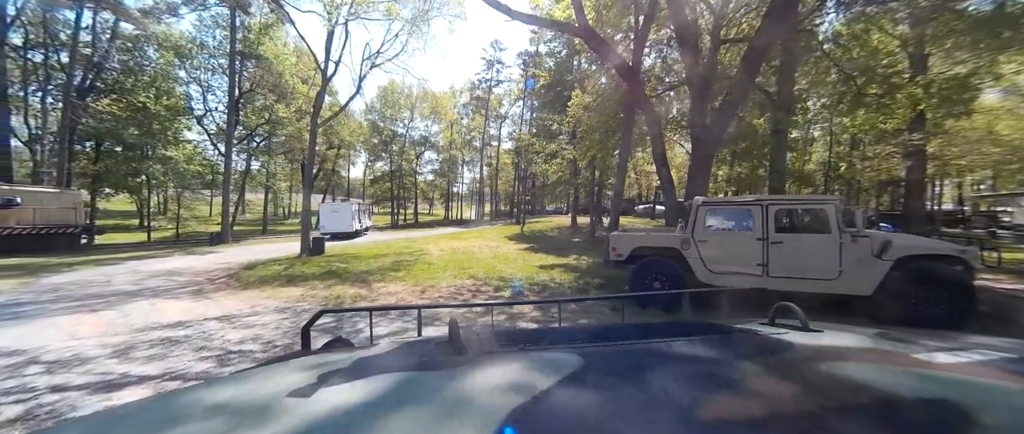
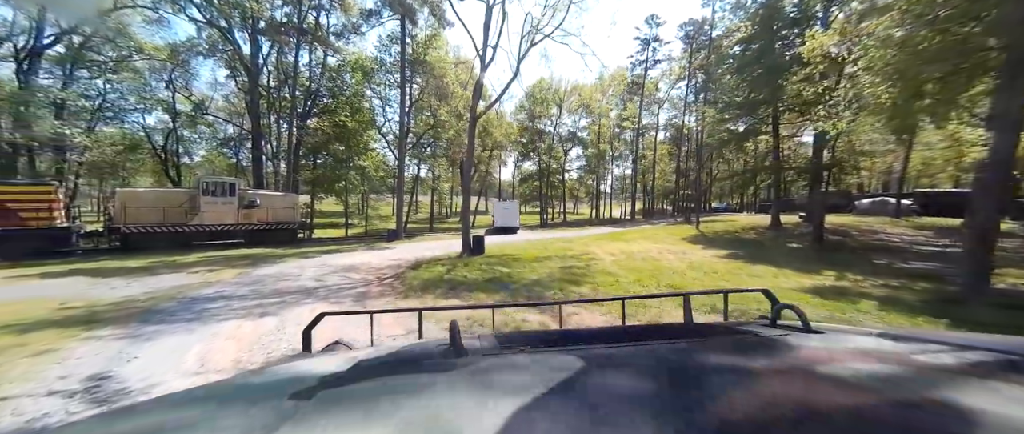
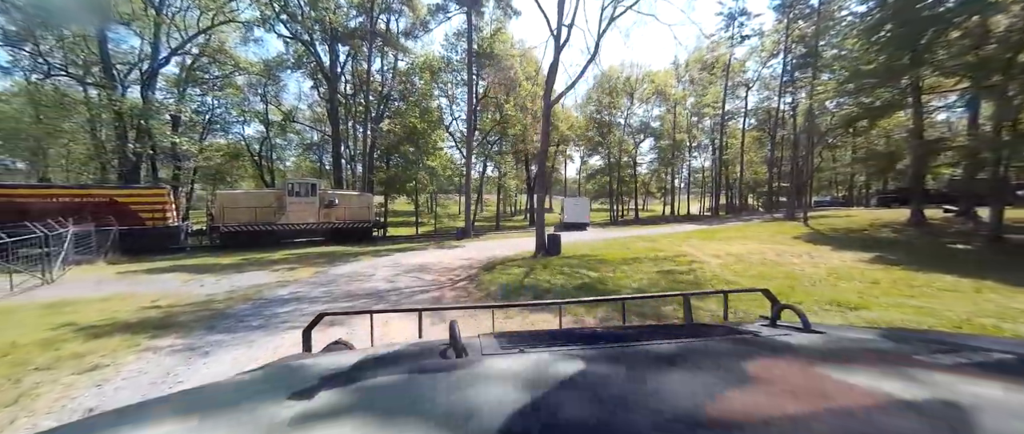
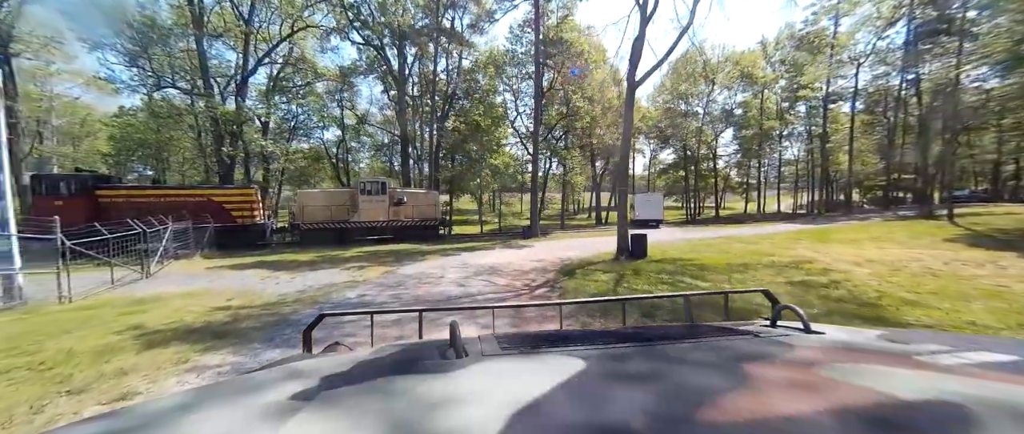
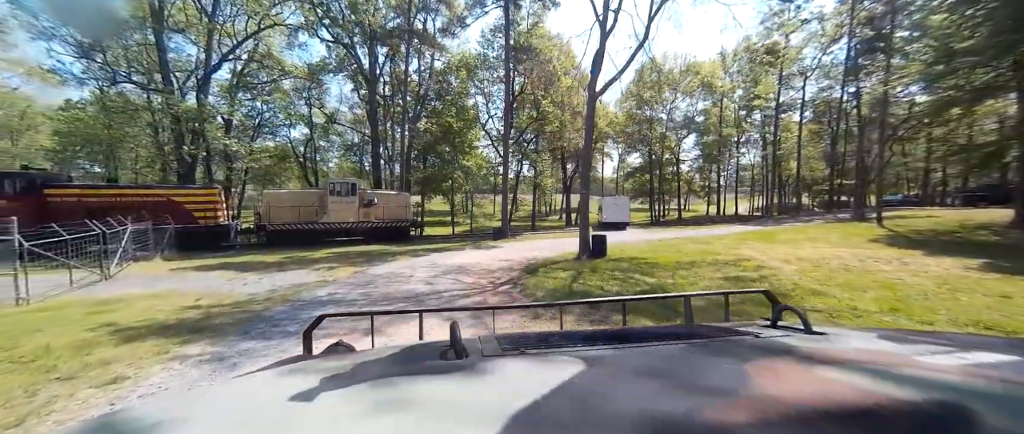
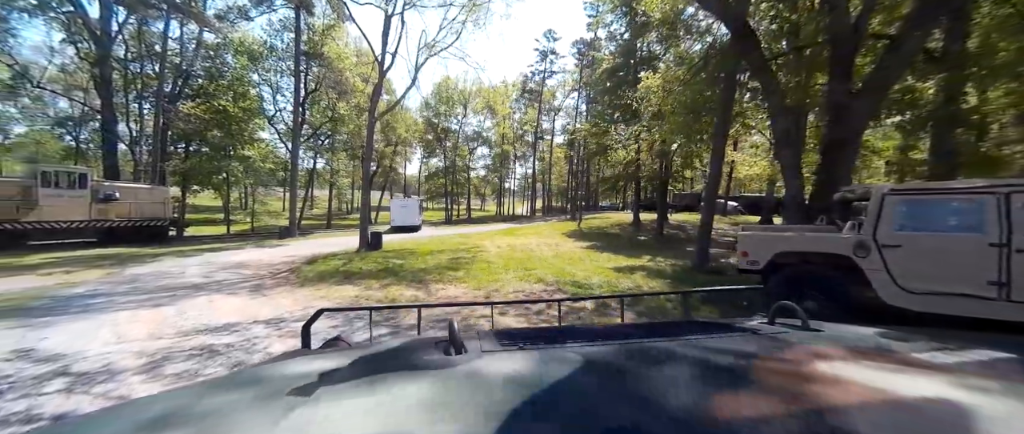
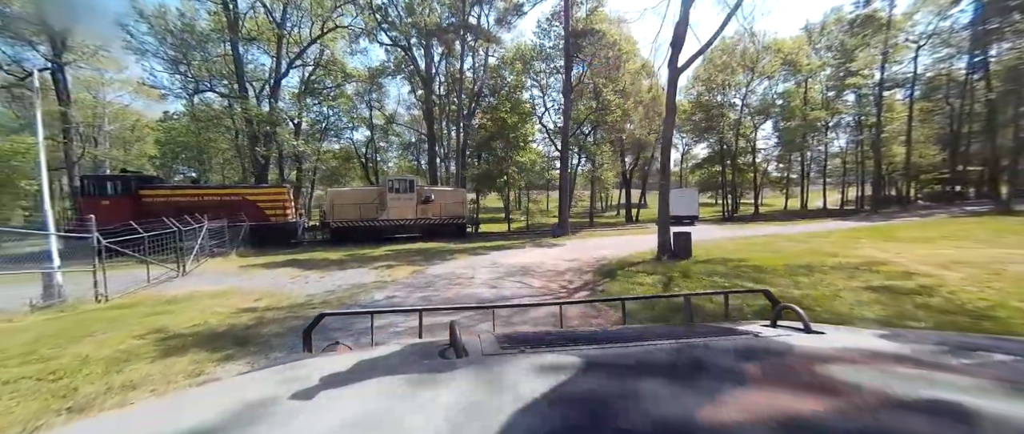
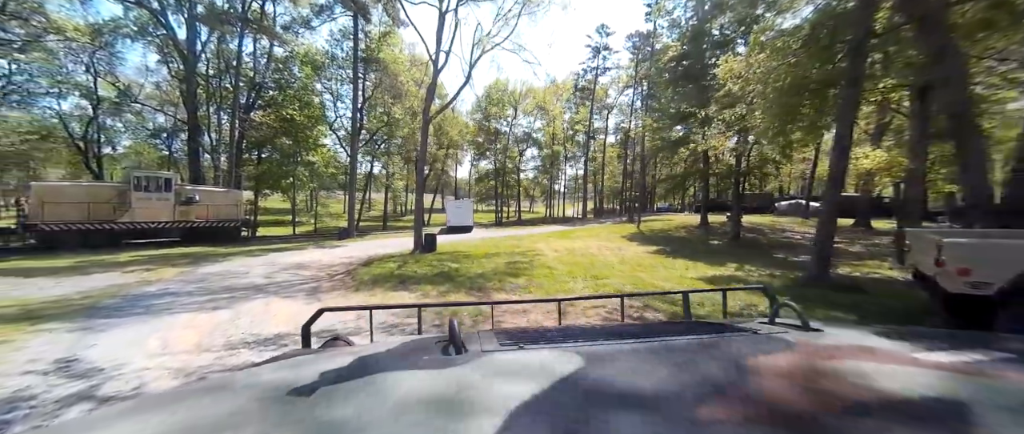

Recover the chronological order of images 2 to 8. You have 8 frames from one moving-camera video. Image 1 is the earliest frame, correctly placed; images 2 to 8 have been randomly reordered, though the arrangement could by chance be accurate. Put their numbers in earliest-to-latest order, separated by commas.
6, 8, 2, 3, 5, 4, 7
